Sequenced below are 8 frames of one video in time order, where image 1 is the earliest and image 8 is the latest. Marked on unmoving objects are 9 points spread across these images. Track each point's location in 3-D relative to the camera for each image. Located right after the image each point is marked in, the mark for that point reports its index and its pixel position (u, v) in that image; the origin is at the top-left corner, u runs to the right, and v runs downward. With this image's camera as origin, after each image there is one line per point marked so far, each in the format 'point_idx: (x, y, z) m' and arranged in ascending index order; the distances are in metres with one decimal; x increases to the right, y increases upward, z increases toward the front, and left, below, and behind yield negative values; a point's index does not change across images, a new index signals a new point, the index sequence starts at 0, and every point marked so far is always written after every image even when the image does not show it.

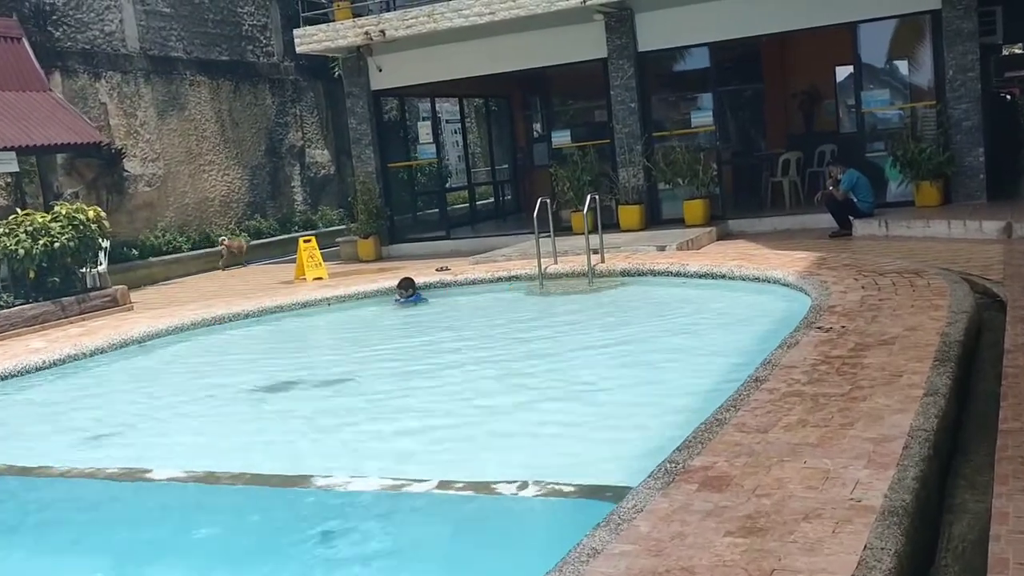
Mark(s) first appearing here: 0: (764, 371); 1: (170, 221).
0: (+1.3, -0.4, +5.2) m
1: (-5.4, +1.1, +15.8) m
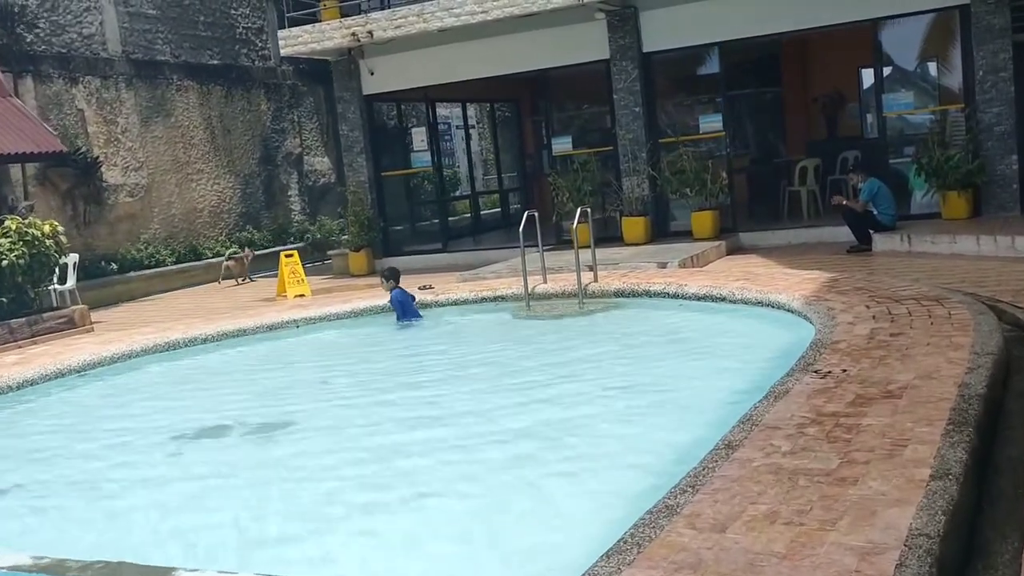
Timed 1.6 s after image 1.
0: (+1.0, -0.6, +4.3) m
1: (-5.4, +0.8, +15.1) m
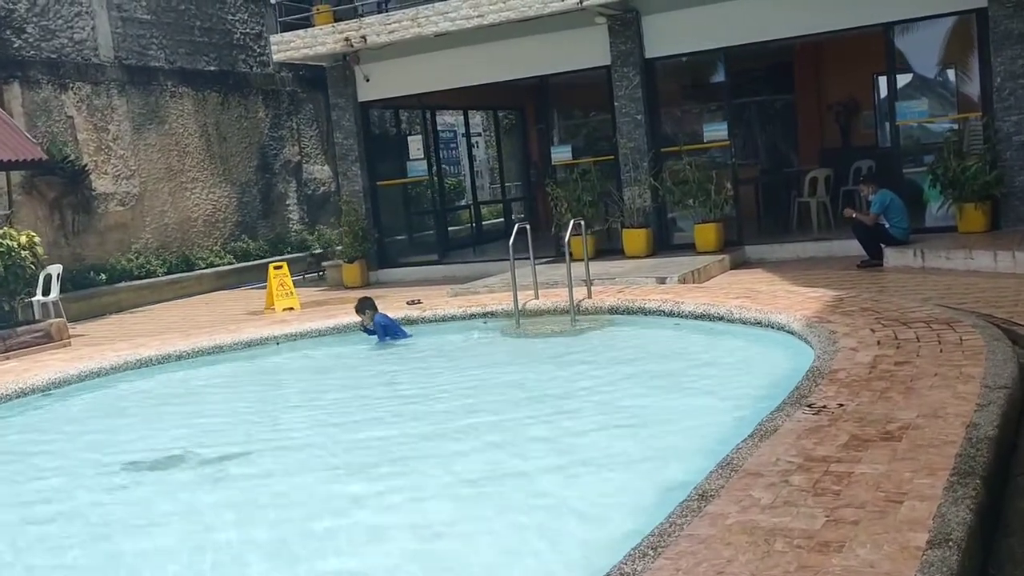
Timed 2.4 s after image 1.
0: (+0.8, -0.7, +3.9) m
1: (-5.4, +0.7, +14.7) m
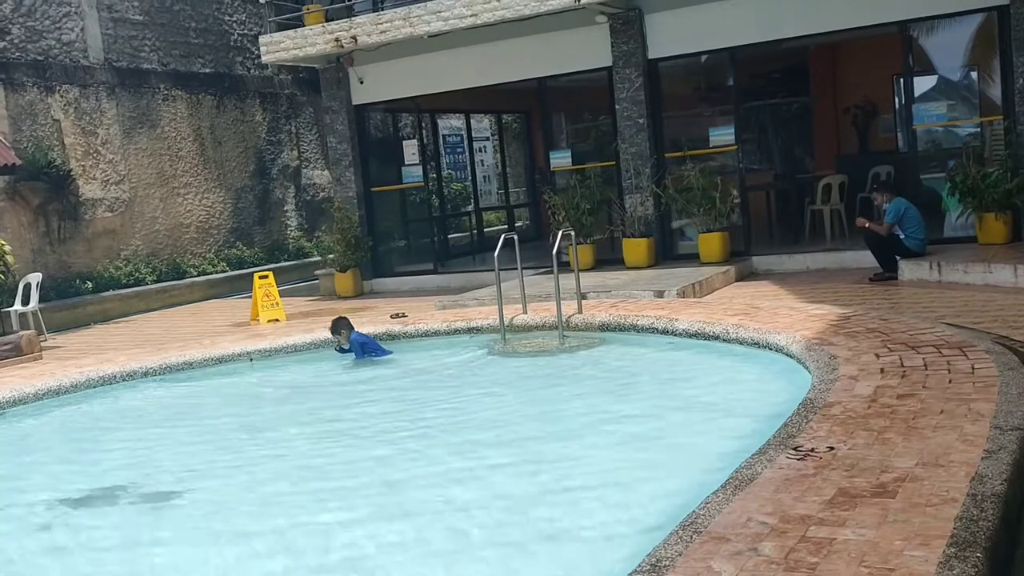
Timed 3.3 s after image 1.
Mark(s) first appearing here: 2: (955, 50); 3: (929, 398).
0: (+0.5, -0.9, +3.3) m
1: (-5.4, +0.6, +14.3) m
2: (+4.6, +2.5, +10.4) m
3: (+2.0, -0.5, +4.8) m
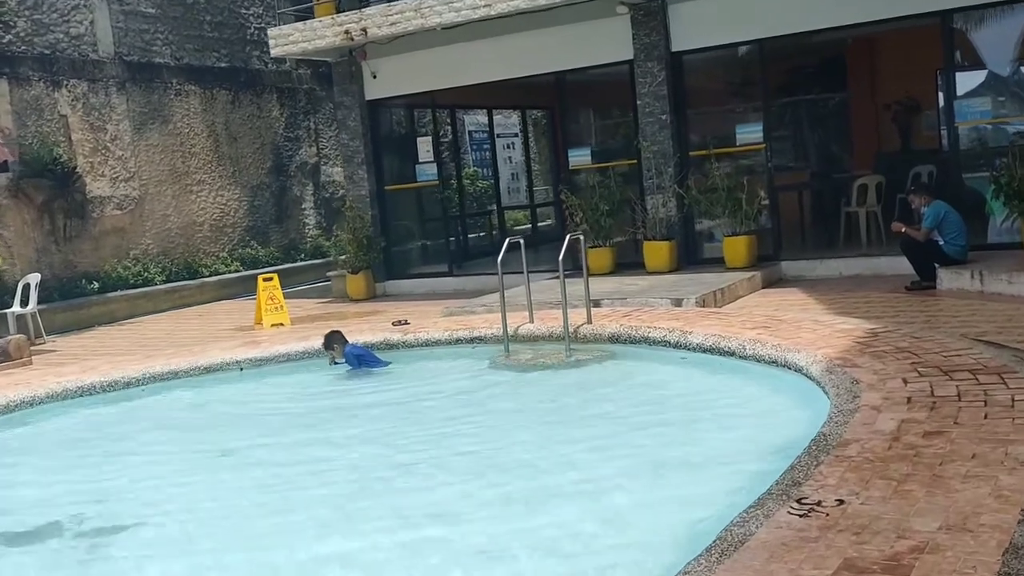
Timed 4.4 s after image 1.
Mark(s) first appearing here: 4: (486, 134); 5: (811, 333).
0: (+0.3, -0.9, +2.7) m
1: (-5.1, +0.6, +14.0) m
2: (+4.7, +2.4, +9.7) m
3: (+1.9, -0.6, +4.2) m
4: (-0.3, +2.1, +14.0) m
5: (+2.1, -0.3, +7.0) m
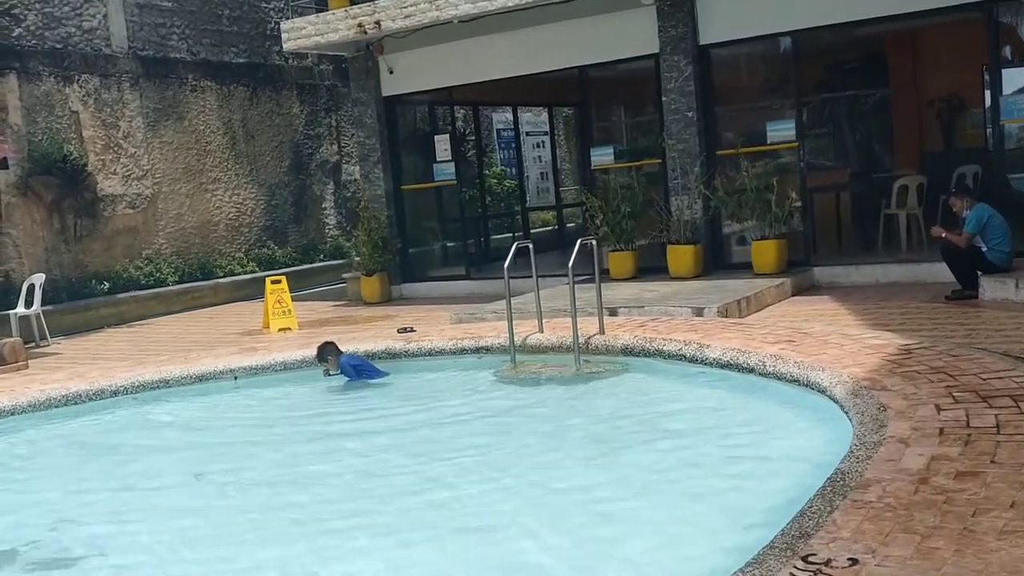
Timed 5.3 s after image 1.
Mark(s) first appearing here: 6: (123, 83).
0: (+0.2, -1.0, +2.2) m
1: (-4.8, +0.5, +13.7) m
2: (+4.8, +2.3, +9.0) m
3: (+1.8, -0.7, +3.7) m
4: (0.0, +2.1, +13.5) m
5: (+2.1, -0.4, +6.4) m
6: (-5.1, +2.7, +13.3) m
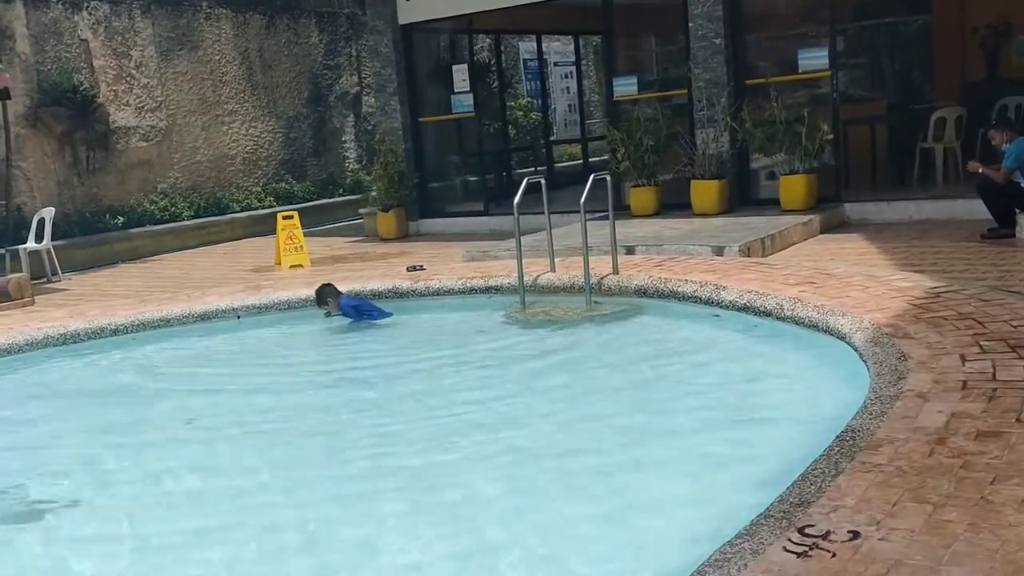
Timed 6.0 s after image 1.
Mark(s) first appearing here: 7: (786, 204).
0: (0.0, -0.9, +2.0) m
1: (-4.5, +1.4, +13.5) m
2: (+4.9, +2.8, +8.3) m
3: (+1.7, -0.5, +3.3) m
4: (+0.3, +2.9, +13.1) m
5: (+2.1, 0.0, +6.1) m
6: (-4.9, +3.5, +12.9) m
7: (+2.7, +0.8, +10.0) m
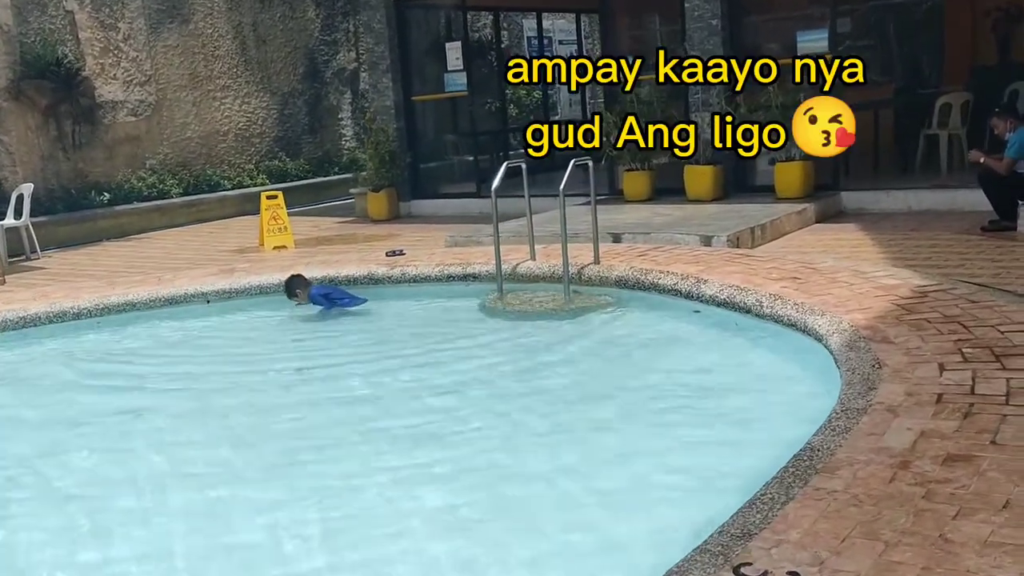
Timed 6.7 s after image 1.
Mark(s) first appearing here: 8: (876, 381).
0: (-0.2, -0.9, +1.7) m
1: (-4.6, +1.7, +13.2) m
2: (+4.8, +2.8, +7.9) m
3: (+1.5, -0.6, +3.0) m
4: (+0.2, +3.1, +12.7) m
5: (+1.9, 0.0, +5.8) m
6: (-4.9, +3.8, +12.7) m
7: (+2.6, +0.9, +9.7) m
8: (+1.5, -0.4, +4.1) m
